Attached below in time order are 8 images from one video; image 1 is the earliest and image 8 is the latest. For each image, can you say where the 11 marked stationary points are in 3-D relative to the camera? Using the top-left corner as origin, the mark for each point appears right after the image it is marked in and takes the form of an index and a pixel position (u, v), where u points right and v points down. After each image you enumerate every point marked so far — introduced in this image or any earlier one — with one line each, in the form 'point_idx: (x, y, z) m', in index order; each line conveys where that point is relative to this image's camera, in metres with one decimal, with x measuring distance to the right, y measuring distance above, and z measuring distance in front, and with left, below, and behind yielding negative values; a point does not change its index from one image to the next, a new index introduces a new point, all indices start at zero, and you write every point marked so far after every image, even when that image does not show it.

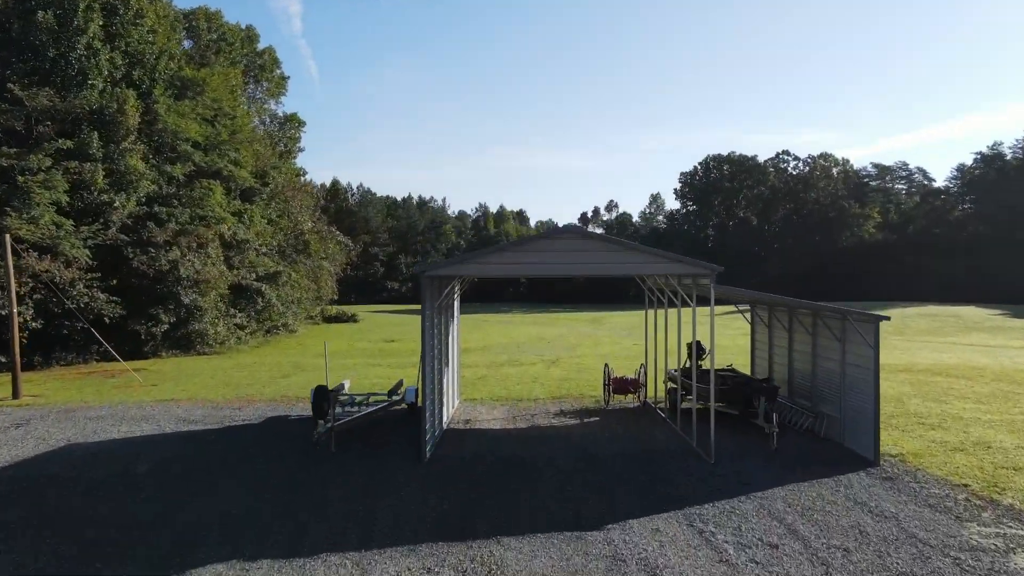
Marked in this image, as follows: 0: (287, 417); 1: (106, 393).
0: (-3.6, -2.1, +10.2) m
1: (-8.4, -2.2, +13.2) m
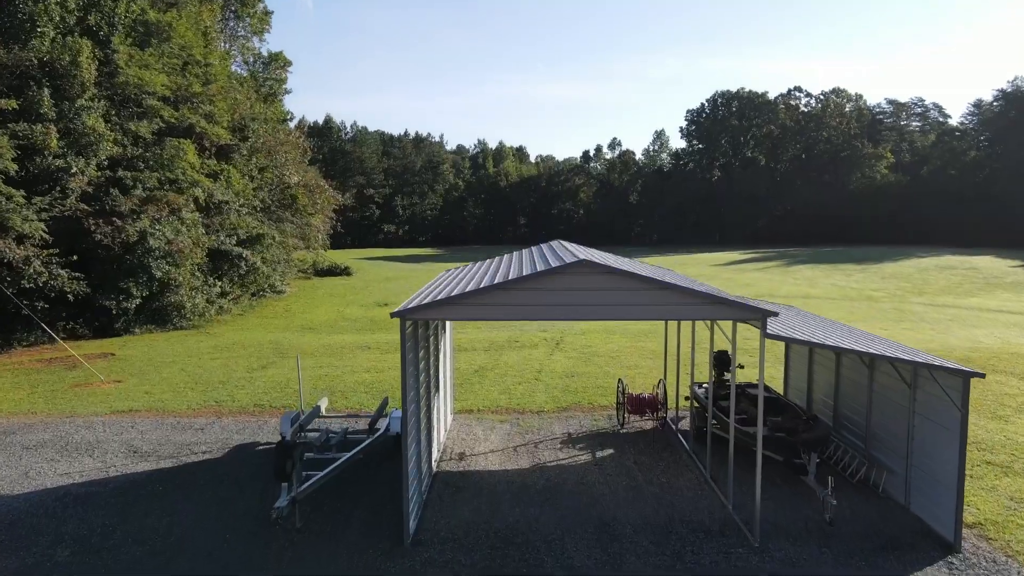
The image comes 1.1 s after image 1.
0: (-3.6, -2.2, +8.9) m
1: (-8.4, -2.0, +11.9) m
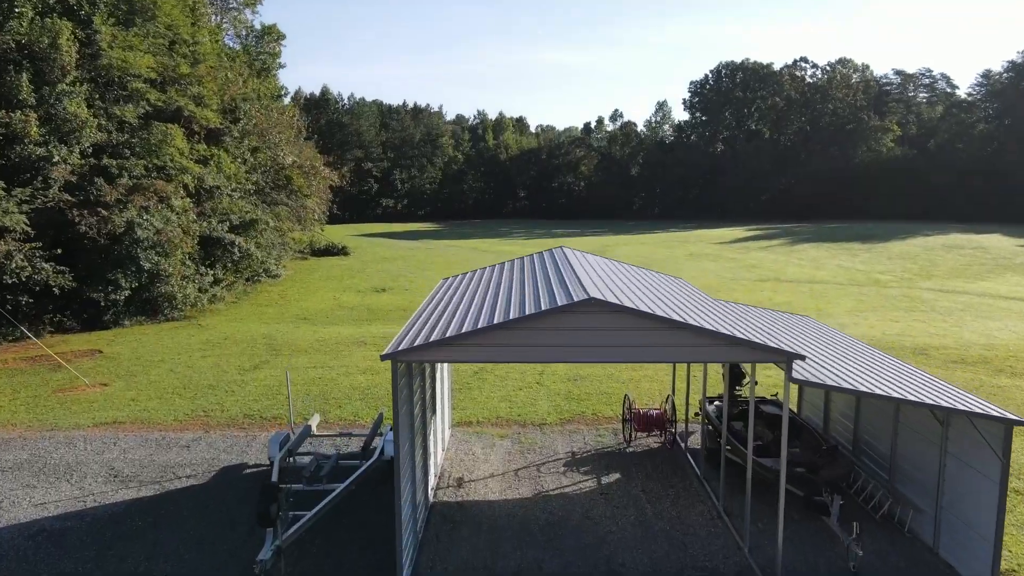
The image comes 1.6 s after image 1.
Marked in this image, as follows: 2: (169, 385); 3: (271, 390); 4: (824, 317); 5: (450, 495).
0: (-3.6, -2.4, +8.5) m
1: (-8.4, -2.1, +11.4) m
2: (-6.7, -1.9, +12.5) m
3: (-4.6, -1.9, +12.0) m
4: (+9.5, -0.9, +19.4) m
5: (-0.7, -2.5, +7.6) m
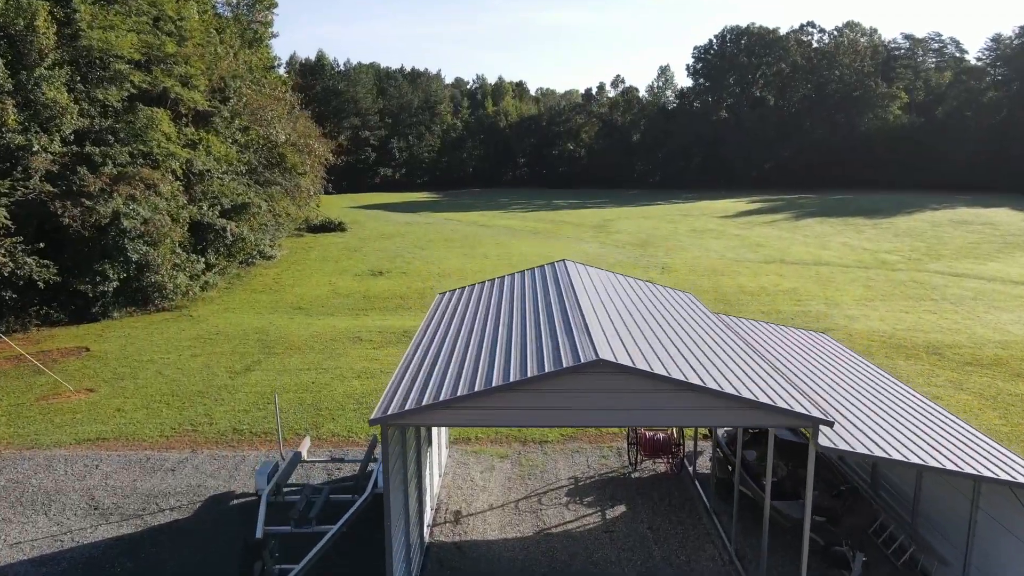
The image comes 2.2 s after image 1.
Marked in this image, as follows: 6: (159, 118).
0: (-3.6, -2.6, +8.1) m
1: (-8.4, -2.2, +11.0) m
2: (-6.7, -2.0, +12.1) m
3: (-4.6, -2.0, +11.6) m
4: (+9.5, -0.6, +19.0) m
5: (-0.7, -2.8, +7.2) m
6: (-9.9, +4.8, +17.9) m
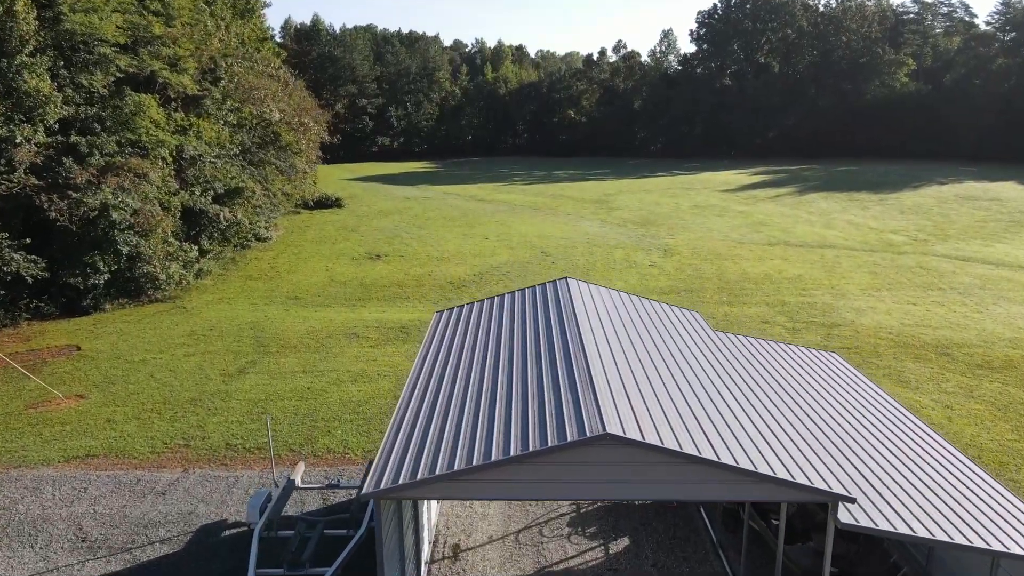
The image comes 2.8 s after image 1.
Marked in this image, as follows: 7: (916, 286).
0: (-3.6, -2.9, +7.9) m
1: (-8.4, -2.3, +10.8) m
2: (-6.7, -2.1, +11.8) m
3: (-4.6, -2.1, +11.3) m
4: (+9.5, -0.3, +18.6) m
5: (-0.7, -3.1, +7.0) m
6: (-9.9, +5.0, +17.3) m
7: (+12.7, +0.1, +20.0) m
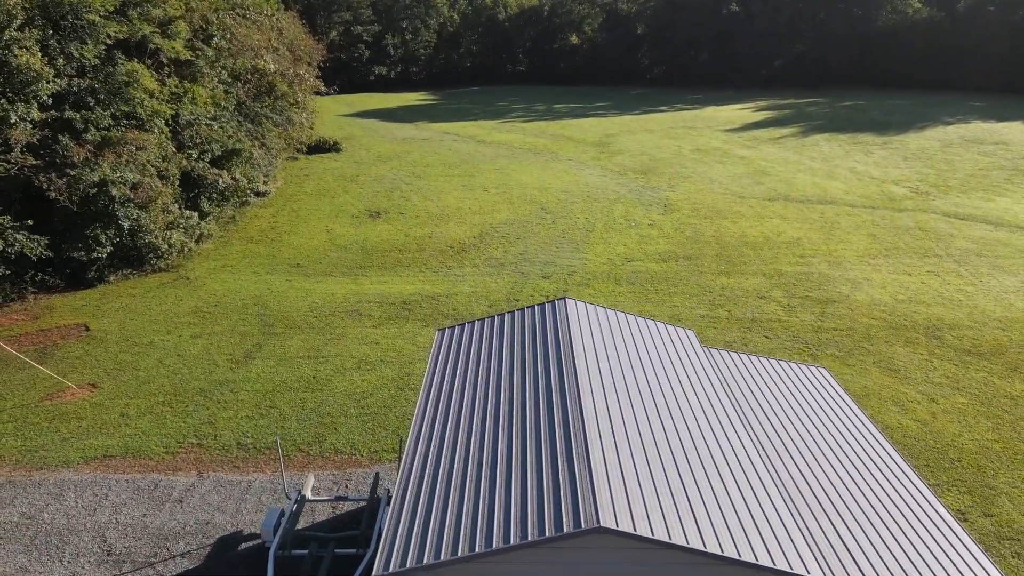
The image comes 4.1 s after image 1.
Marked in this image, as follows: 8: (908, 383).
0: (-3.6, -3.2, +8.3) m
1: (-8.4, -2.3, +11.1) m
2: (-6.7, -1.9, +12.2) m
3: (-4.6, -2.0, +11.7) m
4: (+9.5, +0.6, +18.7) m
5: (-0.7, -3.5, +7.5) m
6: (-10.0, +5.7, +16.8) m
7: (+12.7, +1.2, +20.1) m
8: (+7.4, -1.8, +12.0) m
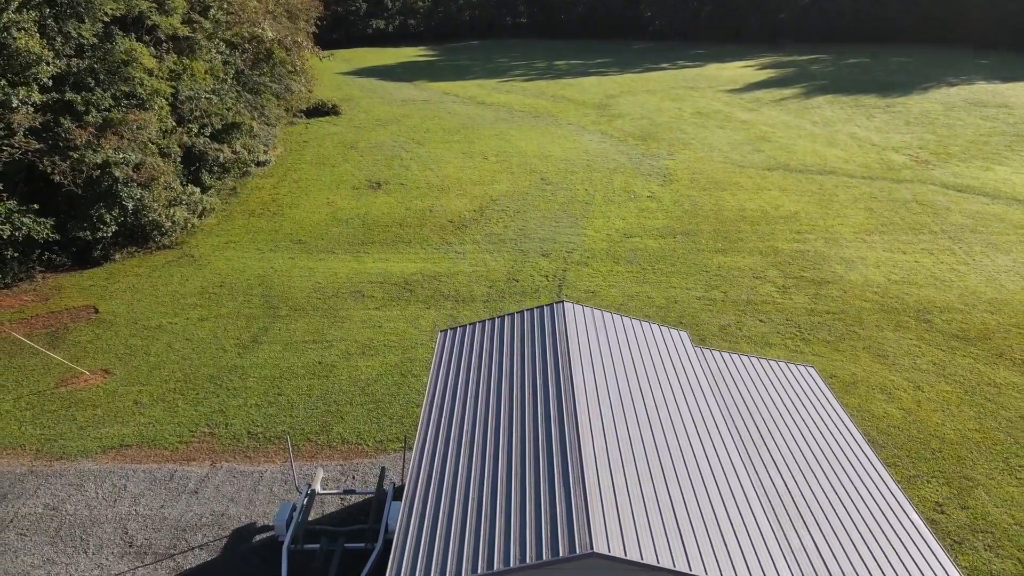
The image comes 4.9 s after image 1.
0: (-3.6, -3.3, +8.8) m
1: (-8.4, -2.2, +11.5) m
2: (-6.7, -1.7, +12.5) m
3: (-4.6, -1.9, +12.0) m
4: (+9.5, +1.3, +18.9) m
5: (-0.7, -3.6, +8.0) m
6: (-10.0, +6.2, +16.6) m
7: (+12.7, +1.9, +20.2) m
8: (+7.4, -1.6, +12.3) m
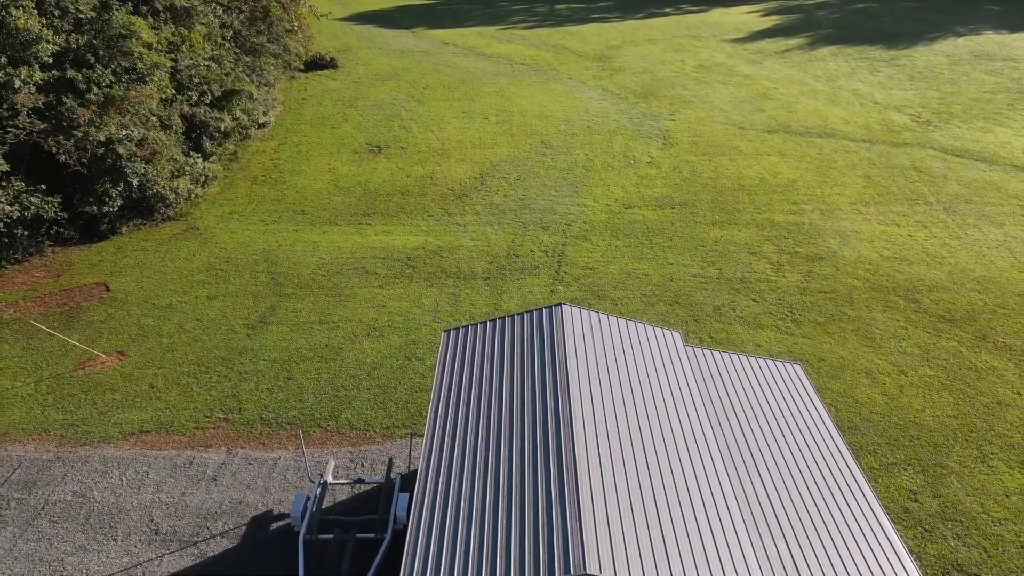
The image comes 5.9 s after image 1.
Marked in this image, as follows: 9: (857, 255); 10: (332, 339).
0: (-3.6, -3.3, +9.4) m
1: (-8.4, -2.0, +12.0) m
2: (-6.7, -1.4, +13.0) m
3: (-4.6, -1.6, +12.5) m
4: (+9.5, +2.2, +19.1) m
5: (-0.7, -3.7, +8.6) m
6: (-10.0, +6.8, +16.3) m
7: (+12.7, +2.9, +20.3) m
8: (+7.4, -1.3, +12.8) m
9: (+9.1, +0.9, +16.7) m
10: (-3.9, -1.0, +13.6) m
